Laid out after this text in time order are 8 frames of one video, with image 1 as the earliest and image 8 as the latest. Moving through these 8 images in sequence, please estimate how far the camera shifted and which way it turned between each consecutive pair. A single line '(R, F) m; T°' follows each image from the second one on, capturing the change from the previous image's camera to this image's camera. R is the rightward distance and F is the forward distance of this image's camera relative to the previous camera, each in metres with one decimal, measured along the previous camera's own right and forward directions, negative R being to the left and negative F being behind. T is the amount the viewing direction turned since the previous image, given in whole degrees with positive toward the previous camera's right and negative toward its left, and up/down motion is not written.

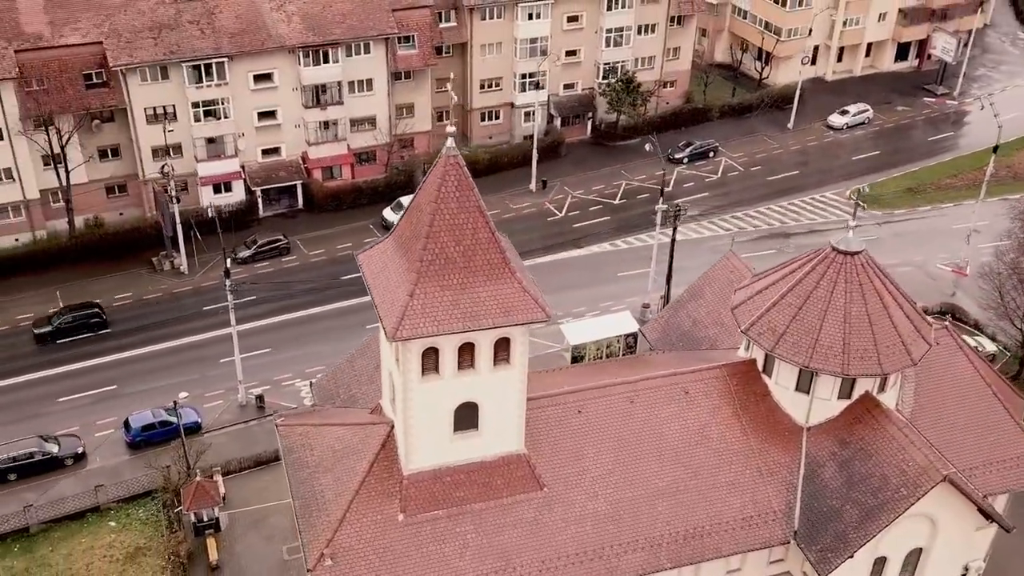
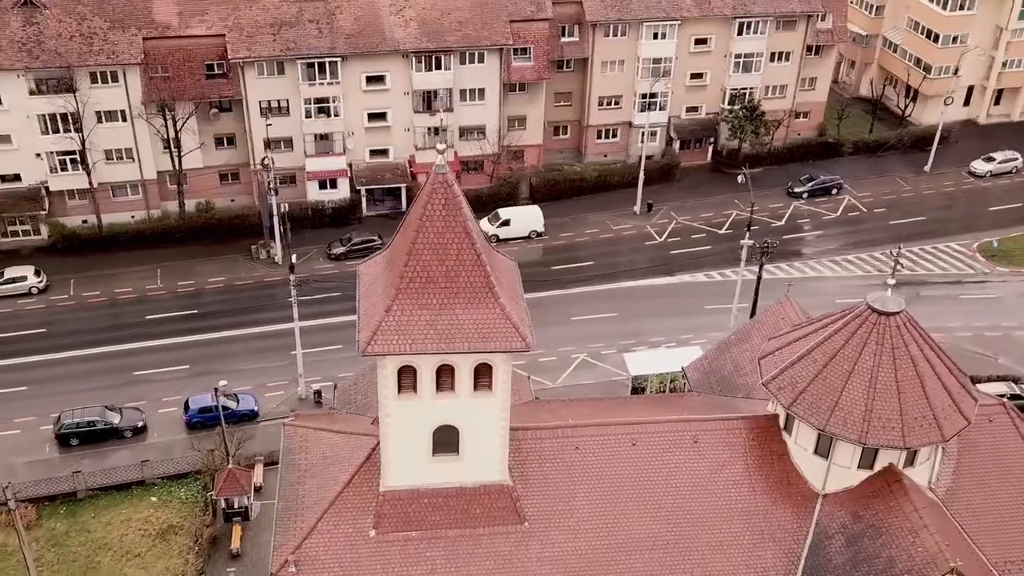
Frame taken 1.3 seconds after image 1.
(+5.4, +1.4) m; -9°
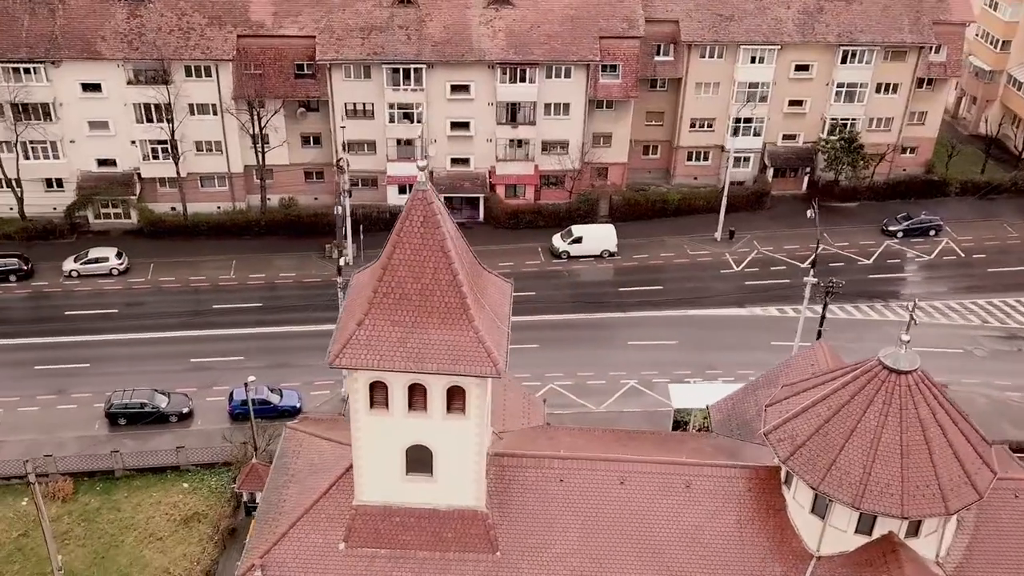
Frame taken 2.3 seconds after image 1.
(+4.5, +1.0) m; -7°
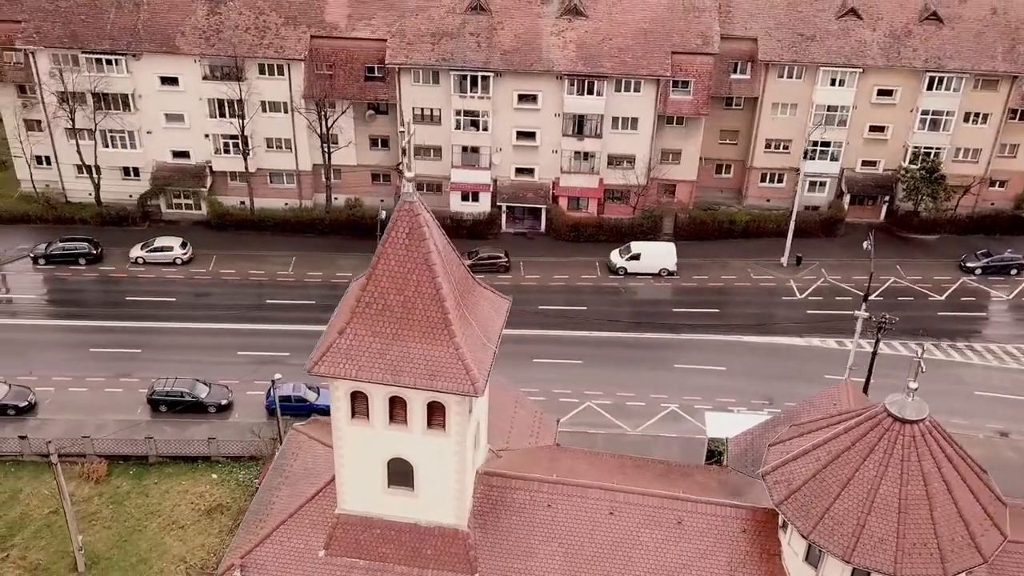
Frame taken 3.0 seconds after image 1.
(+3.4, +0.8) m; -6°
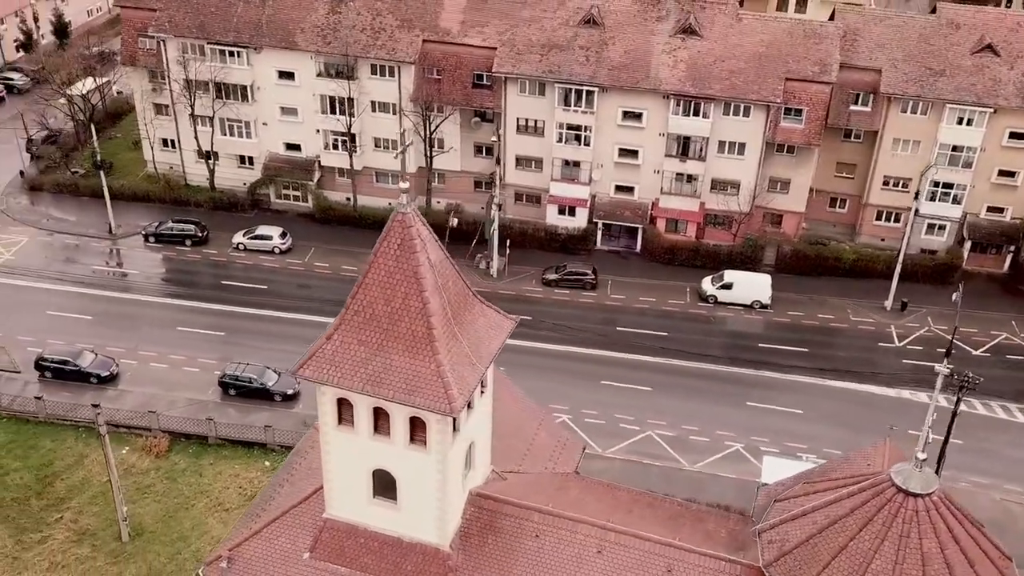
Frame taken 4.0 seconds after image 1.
(+4.5, +1.0) m; -8°
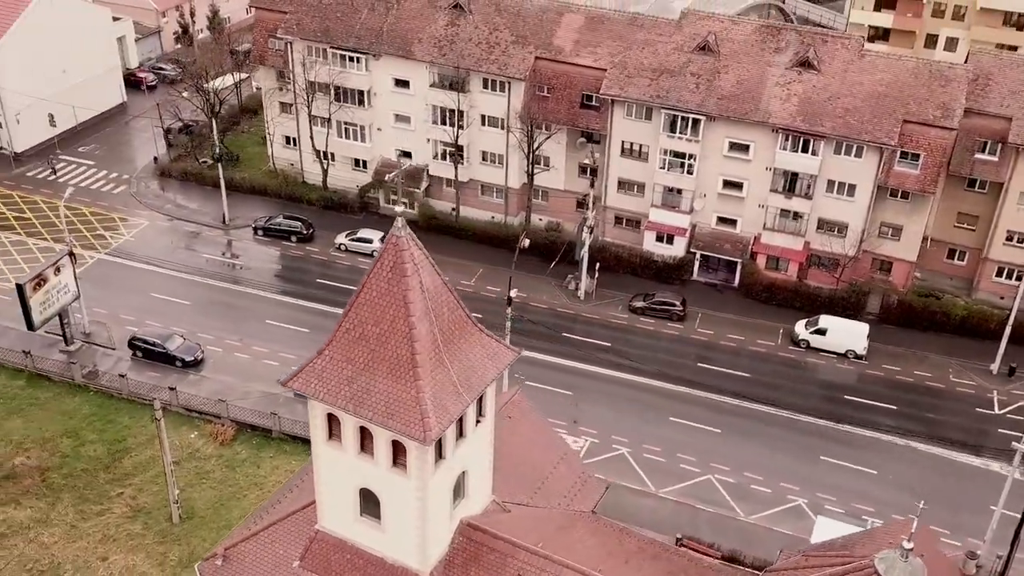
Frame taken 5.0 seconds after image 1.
(+4.6, +0.7) m; -8°
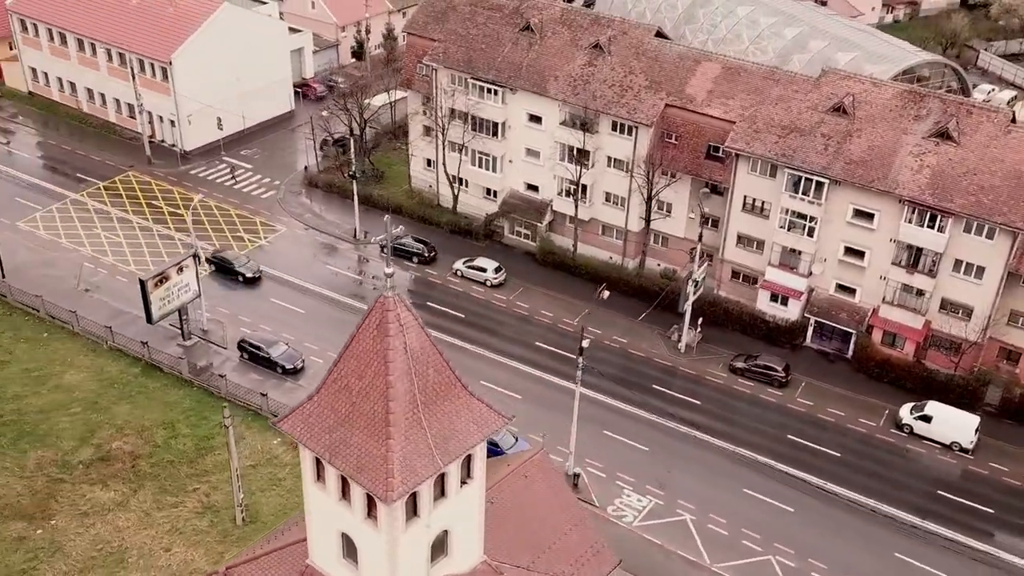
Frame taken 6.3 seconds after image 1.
(+5.7, +0.2) m; -10°
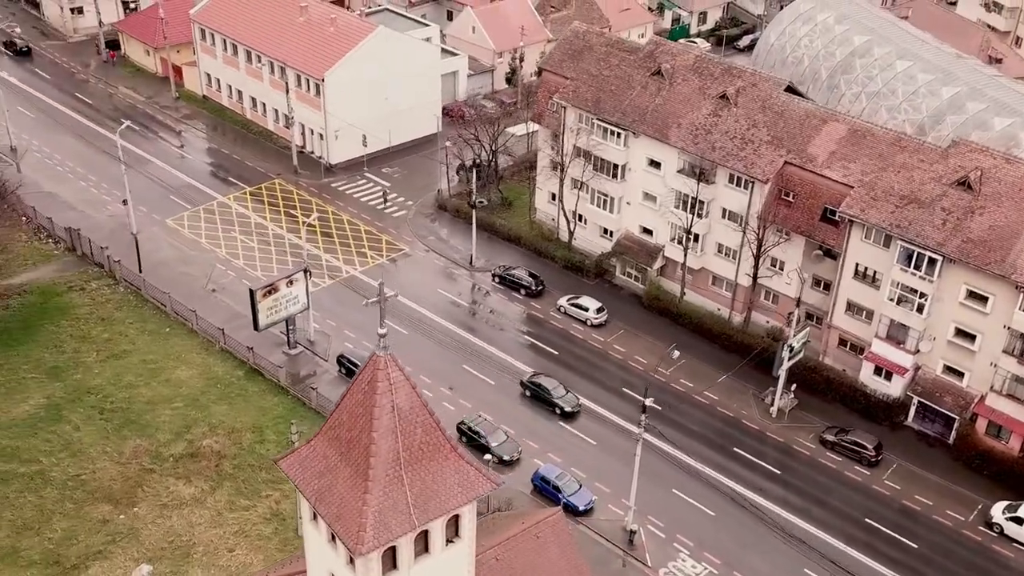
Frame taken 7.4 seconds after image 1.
(+5.4, -0.3) m; -10°
